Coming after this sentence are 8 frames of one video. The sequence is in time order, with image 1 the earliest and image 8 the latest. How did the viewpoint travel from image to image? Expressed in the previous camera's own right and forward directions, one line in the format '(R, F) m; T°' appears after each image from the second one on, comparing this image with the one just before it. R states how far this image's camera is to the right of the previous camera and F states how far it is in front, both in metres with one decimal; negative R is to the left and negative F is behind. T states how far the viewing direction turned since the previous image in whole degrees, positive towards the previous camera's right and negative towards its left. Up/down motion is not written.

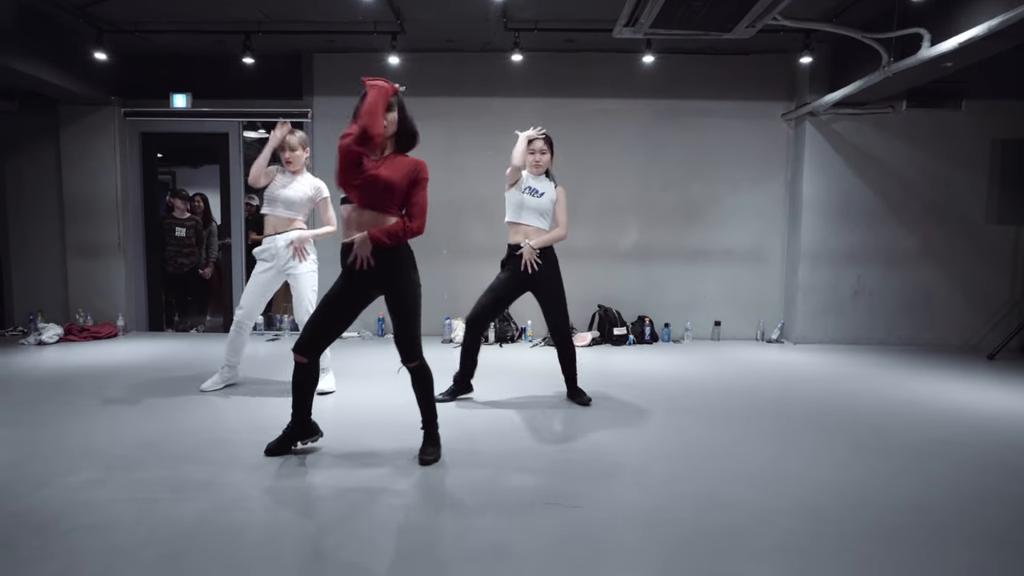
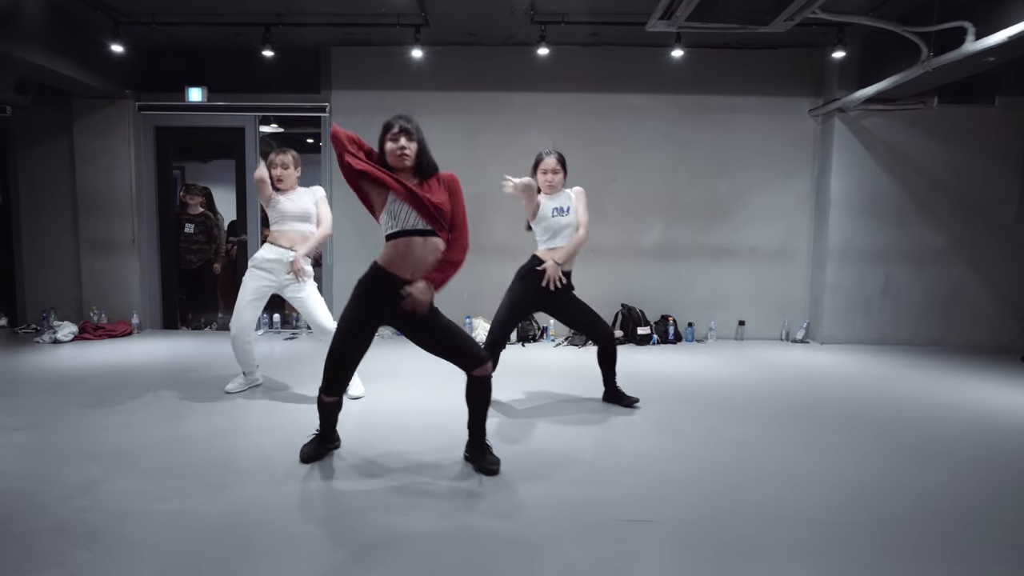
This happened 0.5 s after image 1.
(-0.2, +0.1) m; 0°
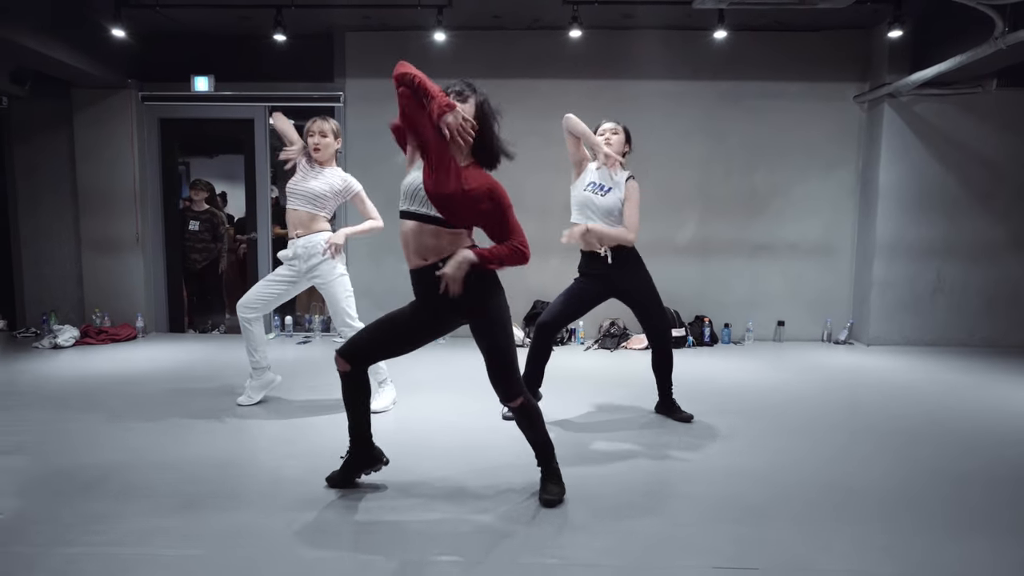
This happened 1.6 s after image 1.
(-0.2, +0.3) m; 0°
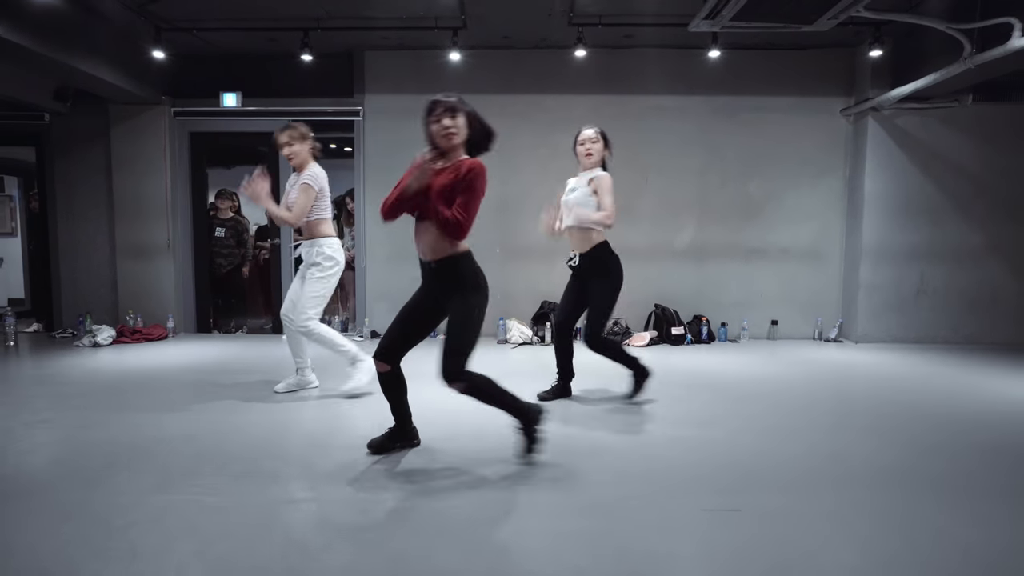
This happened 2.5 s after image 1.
(-0.1, -0.3) m; 0°
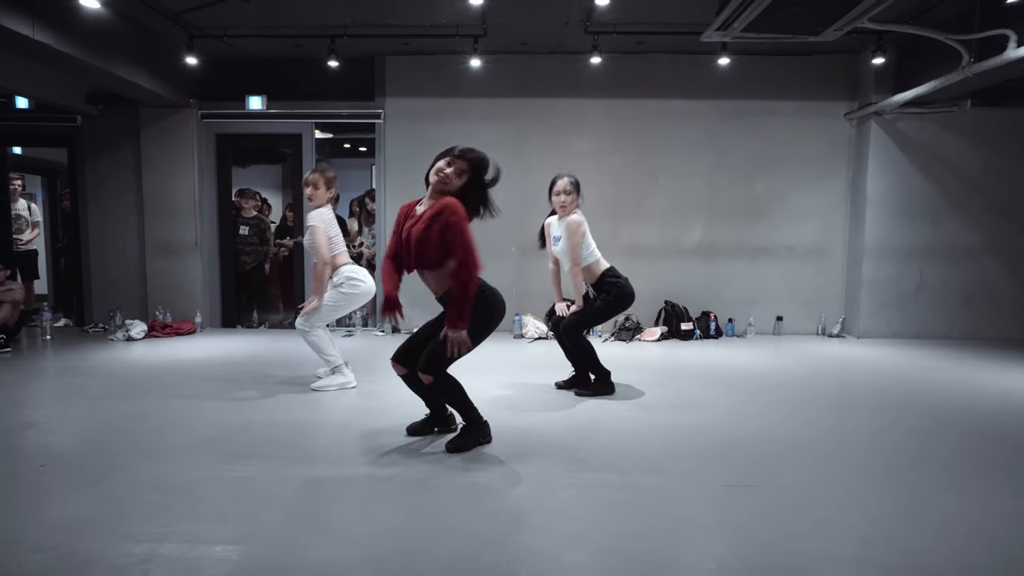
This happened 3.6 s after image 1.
(-0.1, -0.2) m; 0°
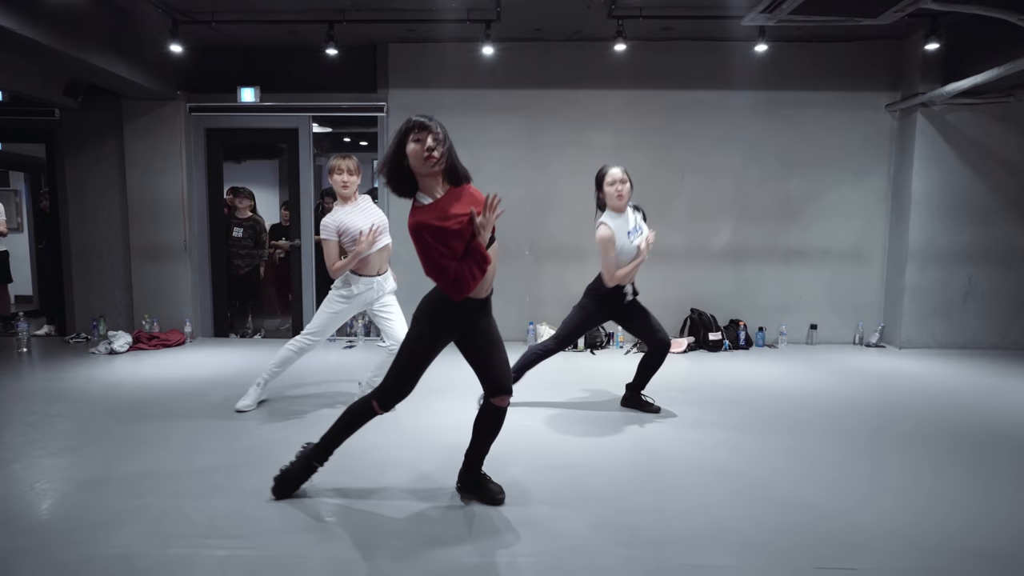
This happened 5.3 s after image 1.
(-0.1, +0.4) m; 0°
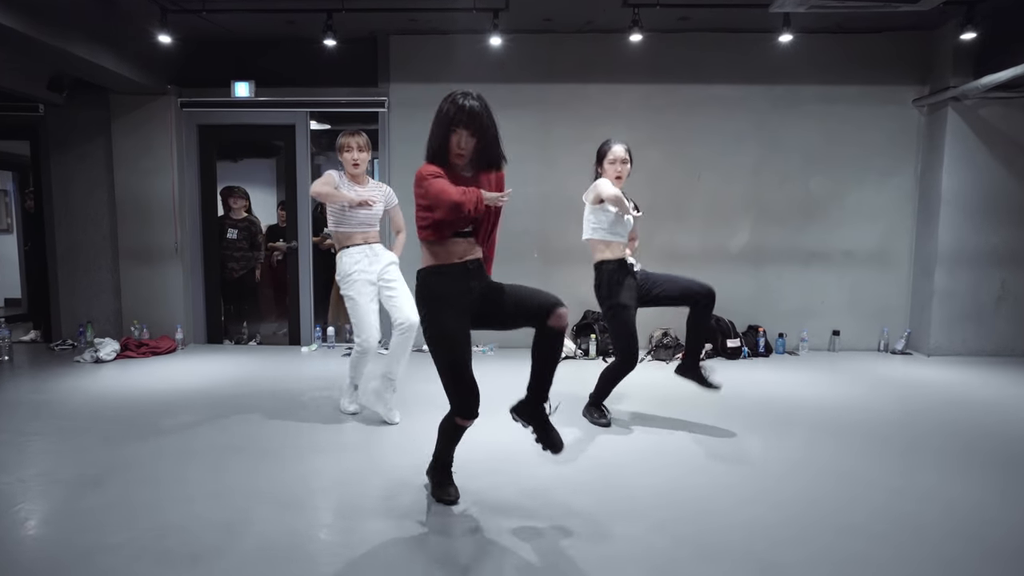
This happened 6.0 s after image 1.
(-0.1, +0.3) m; 0°
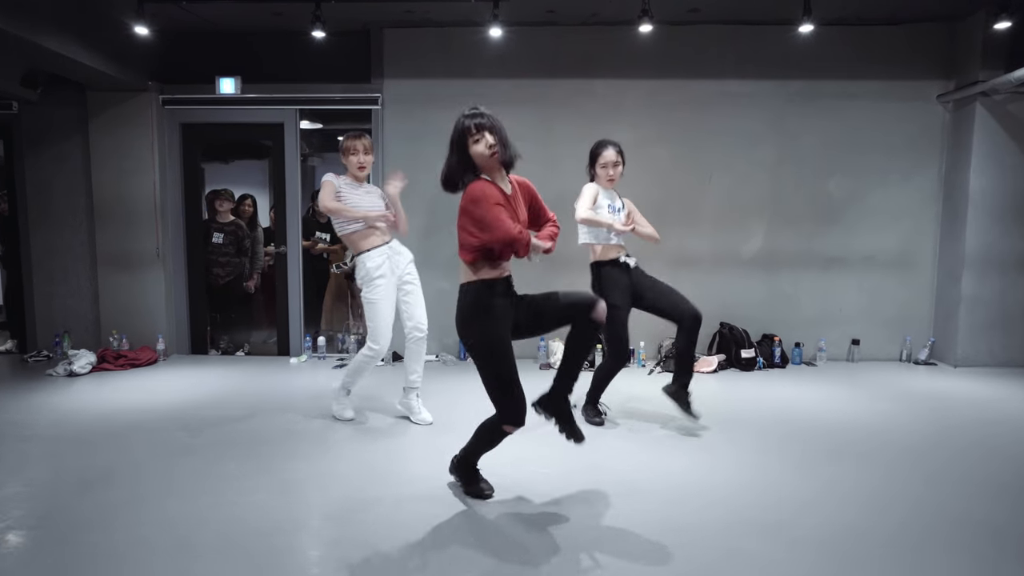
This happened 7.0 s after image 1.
(0.0, +0.3) m; 0°
